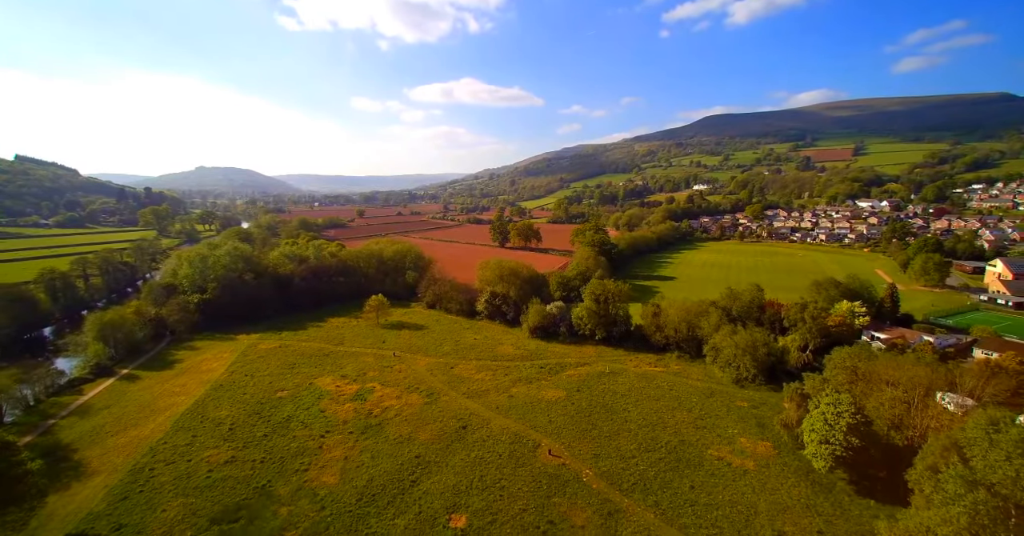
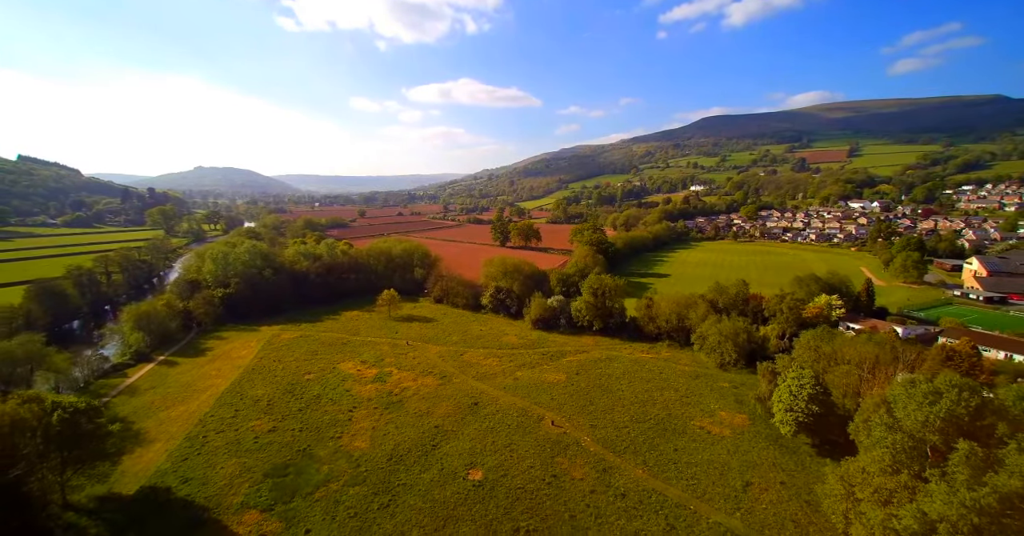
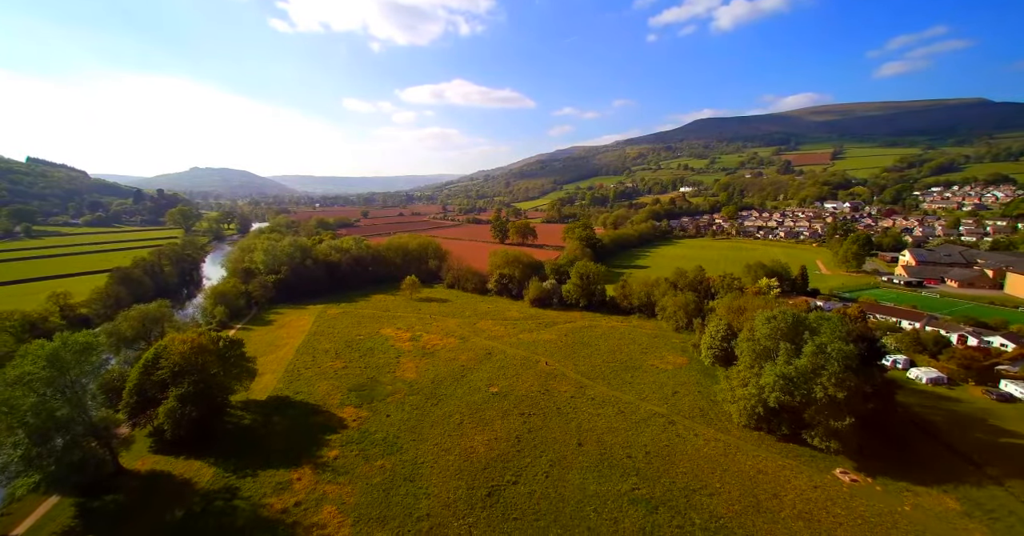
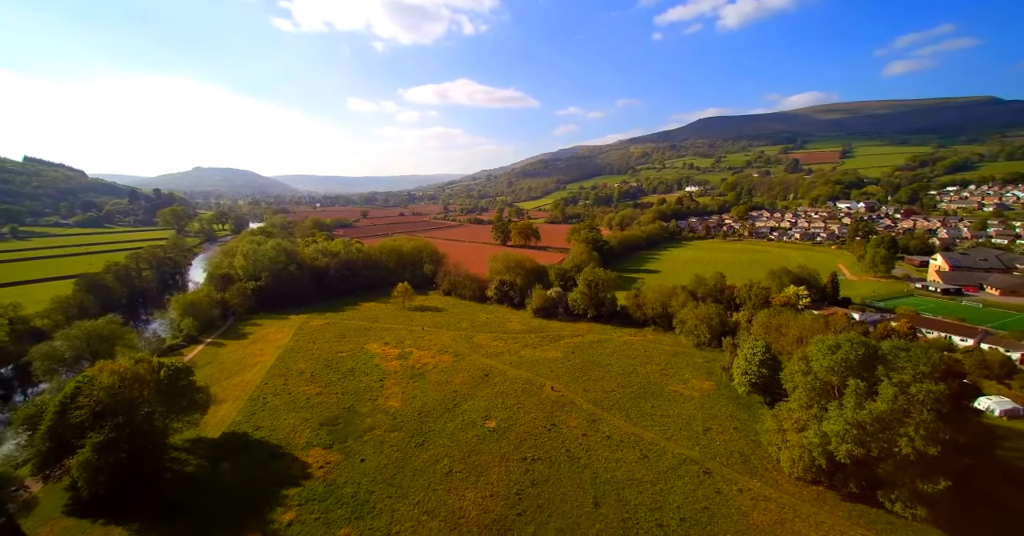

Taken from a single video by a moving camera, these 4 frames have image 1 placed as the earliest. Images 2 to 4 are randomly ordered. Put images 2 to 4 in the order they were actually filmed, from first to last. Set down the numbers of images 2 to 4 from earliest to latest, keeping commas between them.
2, 4, 3
